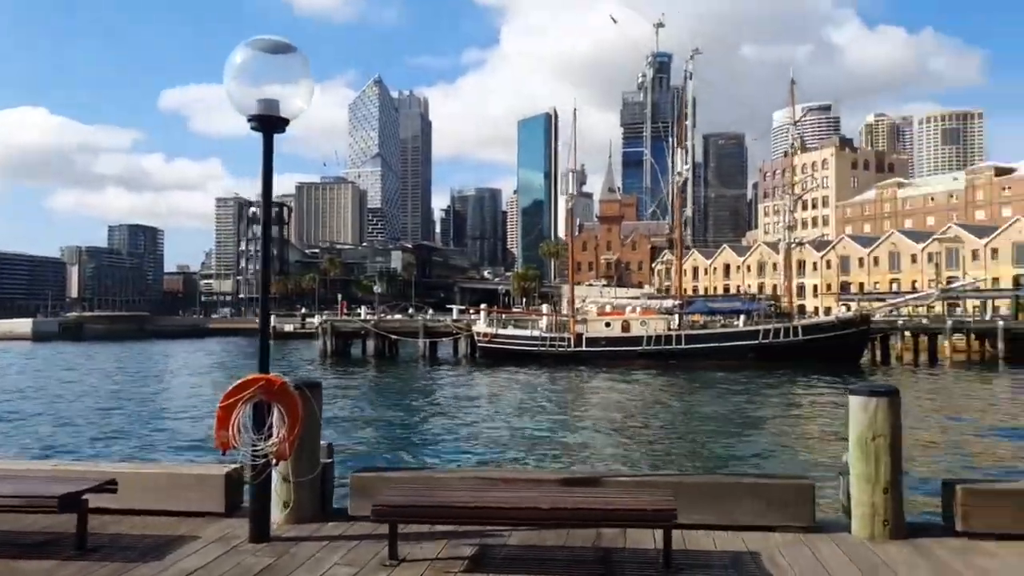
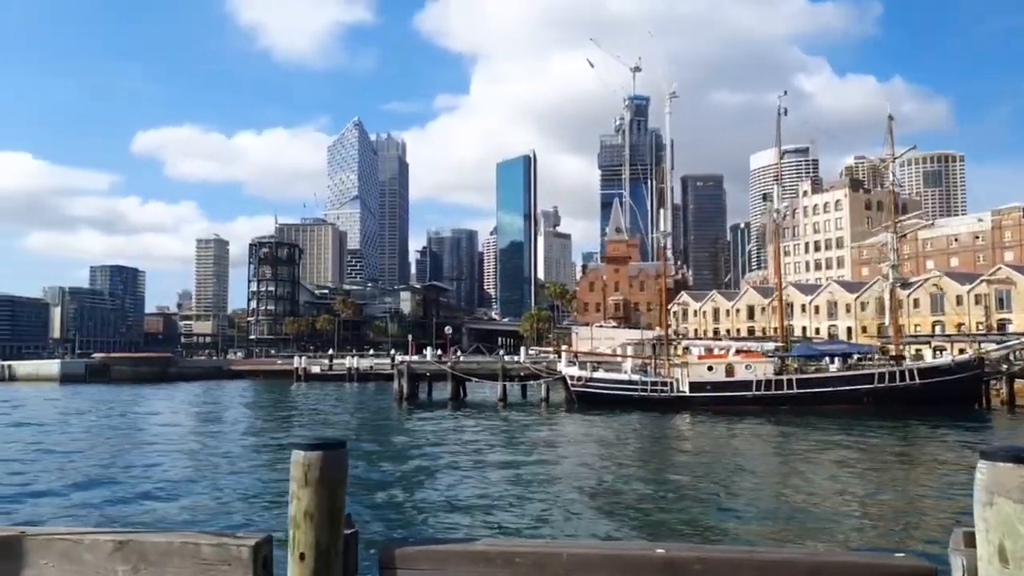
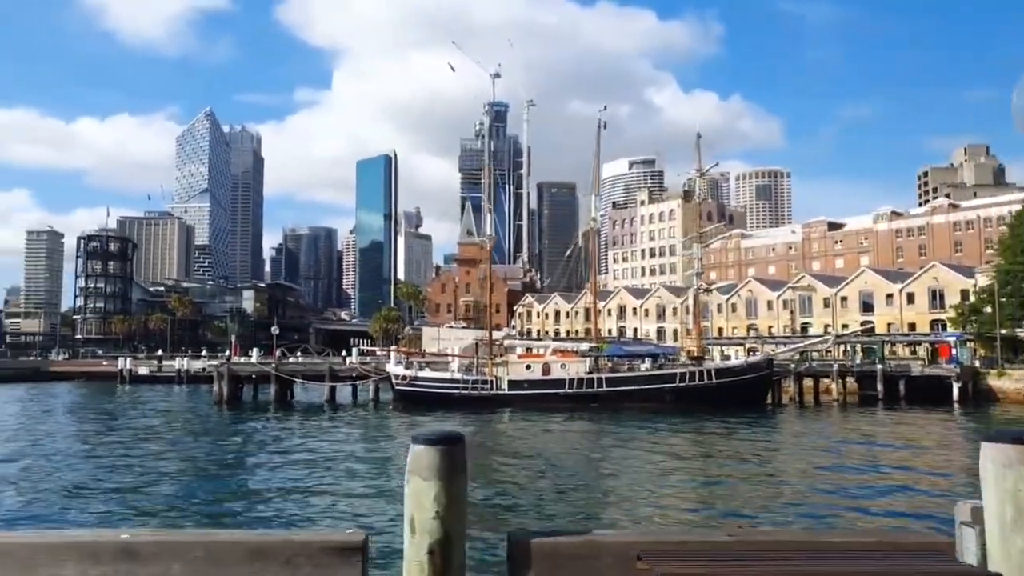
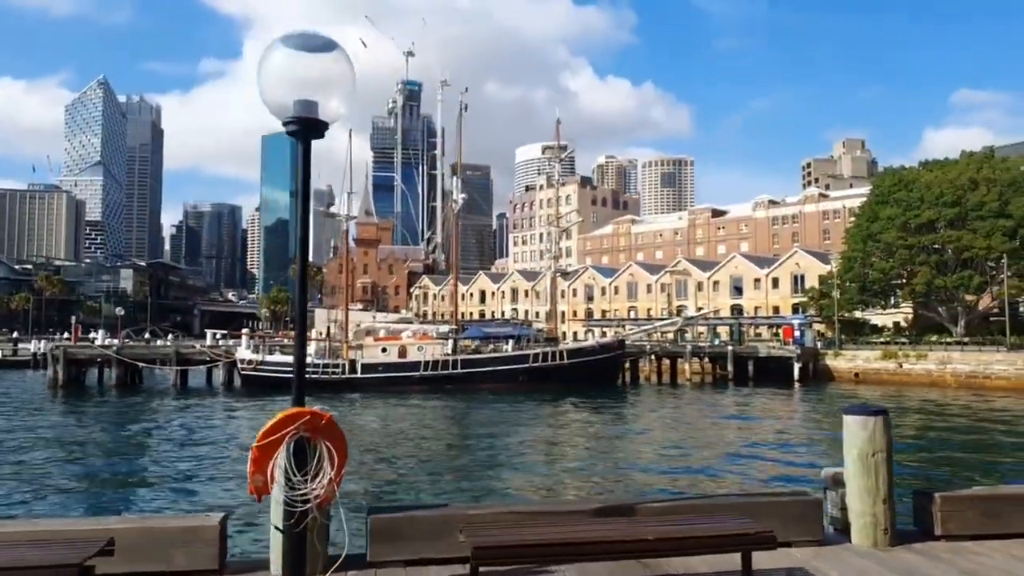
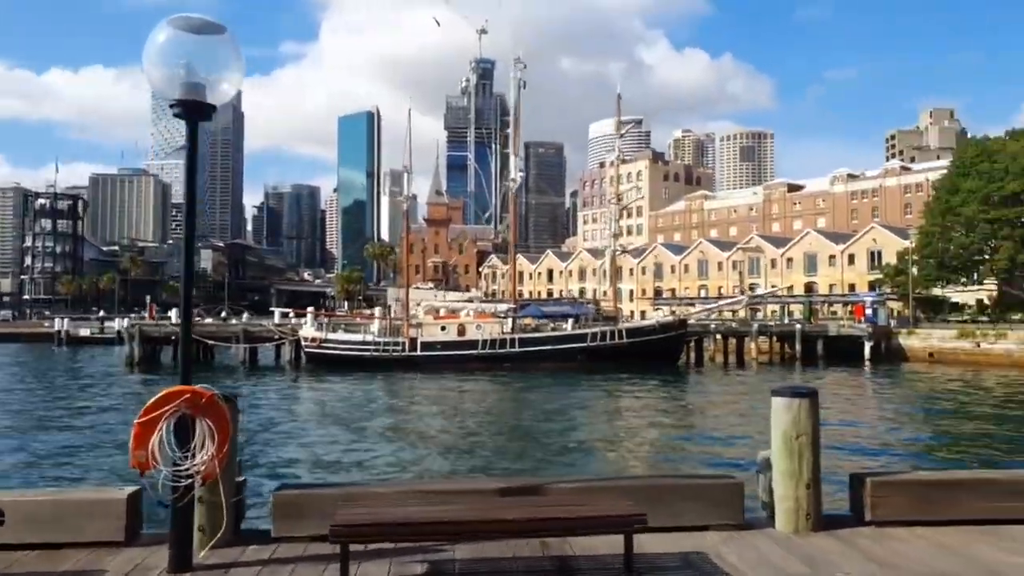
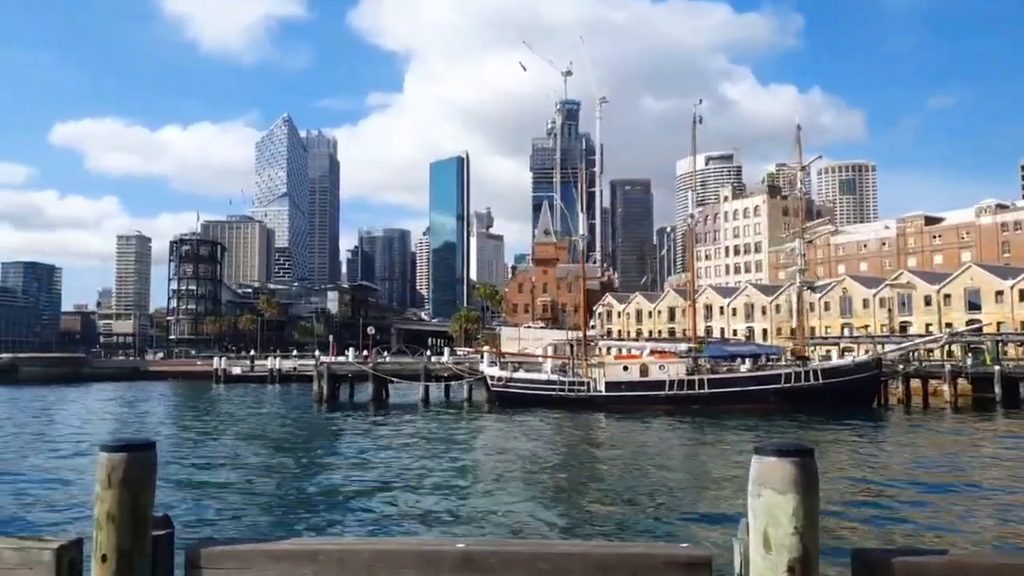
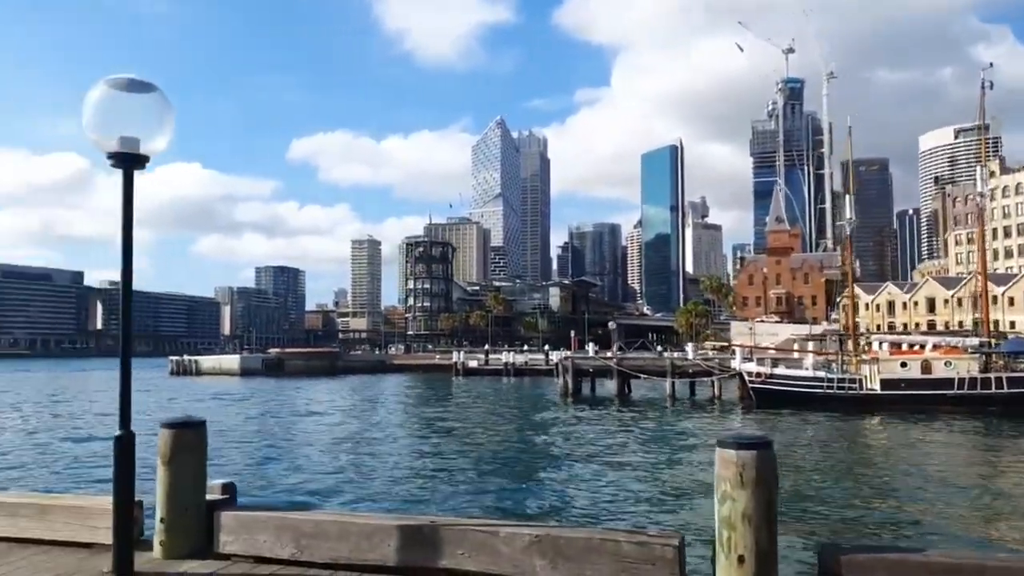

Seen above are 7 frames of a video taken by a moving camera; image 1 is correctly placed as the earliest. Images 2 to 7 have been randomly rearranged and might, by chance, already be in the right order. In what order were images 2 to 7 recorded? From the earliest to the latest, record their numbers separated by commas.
5, 4, 3, 6, 2, 7
